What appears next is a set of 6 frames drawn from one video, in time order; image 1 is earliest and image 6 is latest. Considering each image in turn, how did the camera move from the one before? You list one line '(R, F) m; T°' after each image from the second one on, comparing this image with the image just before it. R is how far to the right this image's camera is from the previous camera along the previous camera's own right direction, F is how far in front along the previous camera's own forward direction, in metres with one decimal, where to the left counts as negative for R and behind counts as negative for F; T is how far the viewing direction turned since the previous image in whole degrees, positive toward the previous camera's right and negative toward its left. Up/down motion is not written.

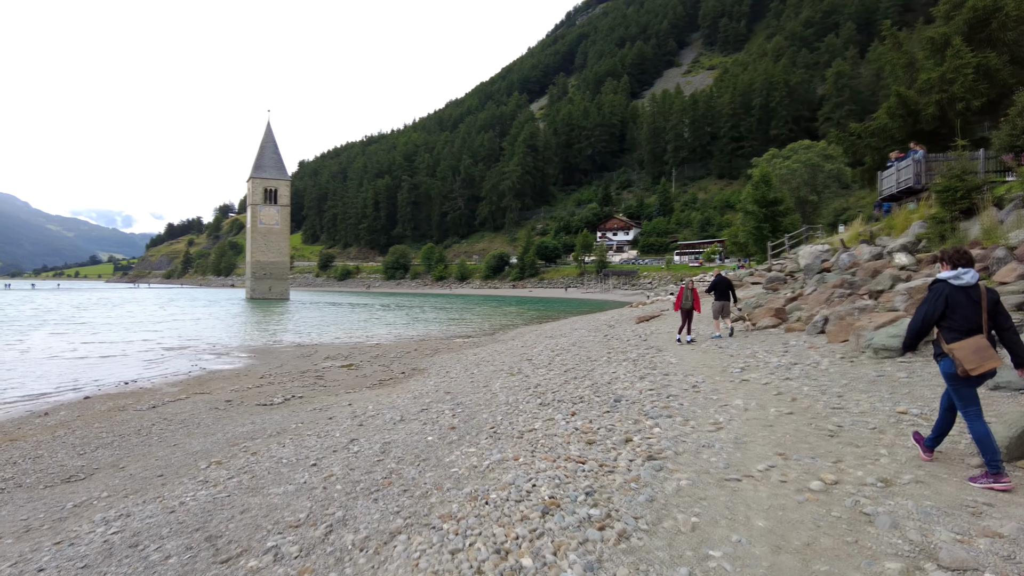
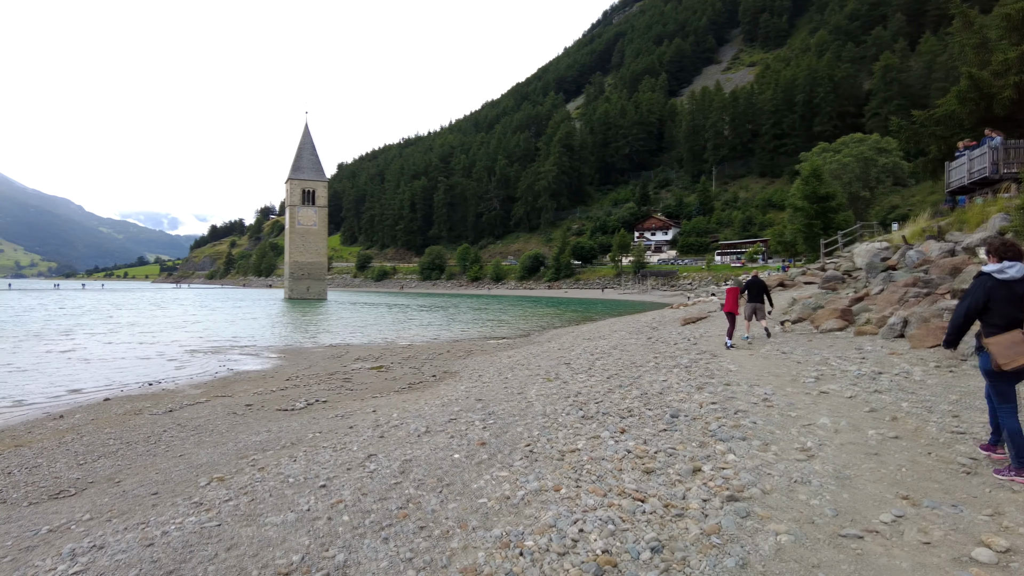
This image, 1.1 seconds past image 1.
(0.0, +1.1) m; -3°
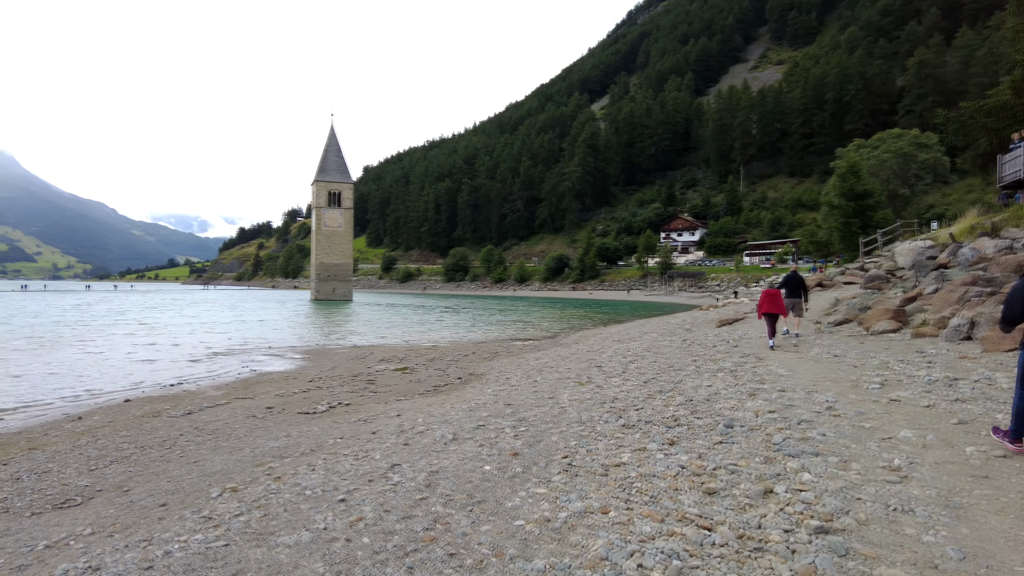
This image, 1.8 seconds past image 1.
(-0.1, +0.6) m; -2°
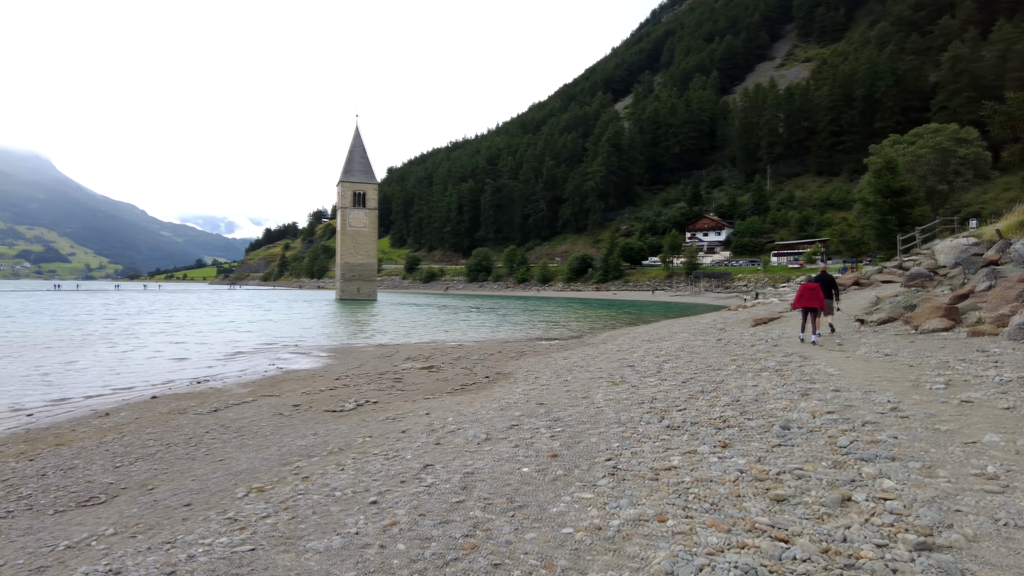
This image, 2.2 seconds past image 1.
(-0.2, +0.4) m; -2°
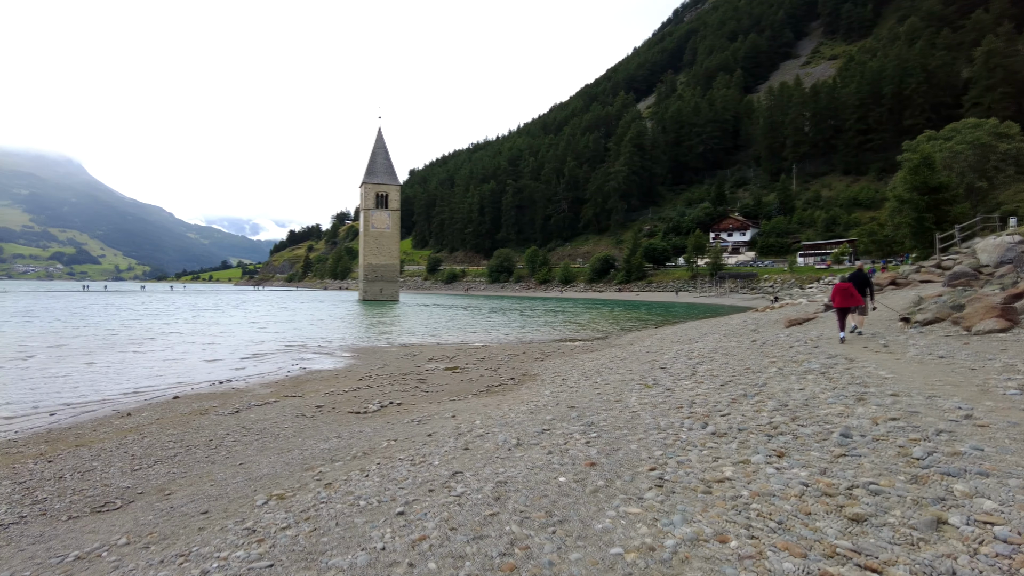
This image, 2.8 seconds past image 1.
(-0.1, +0.4) m; -2°
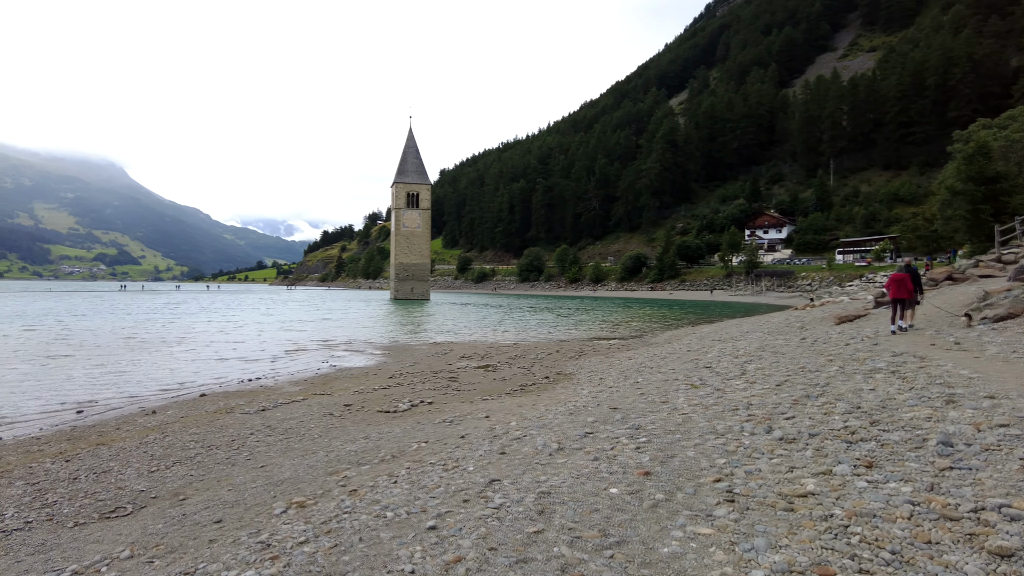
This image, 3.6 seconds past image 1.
(-0.1, +0.6) m; -3°
